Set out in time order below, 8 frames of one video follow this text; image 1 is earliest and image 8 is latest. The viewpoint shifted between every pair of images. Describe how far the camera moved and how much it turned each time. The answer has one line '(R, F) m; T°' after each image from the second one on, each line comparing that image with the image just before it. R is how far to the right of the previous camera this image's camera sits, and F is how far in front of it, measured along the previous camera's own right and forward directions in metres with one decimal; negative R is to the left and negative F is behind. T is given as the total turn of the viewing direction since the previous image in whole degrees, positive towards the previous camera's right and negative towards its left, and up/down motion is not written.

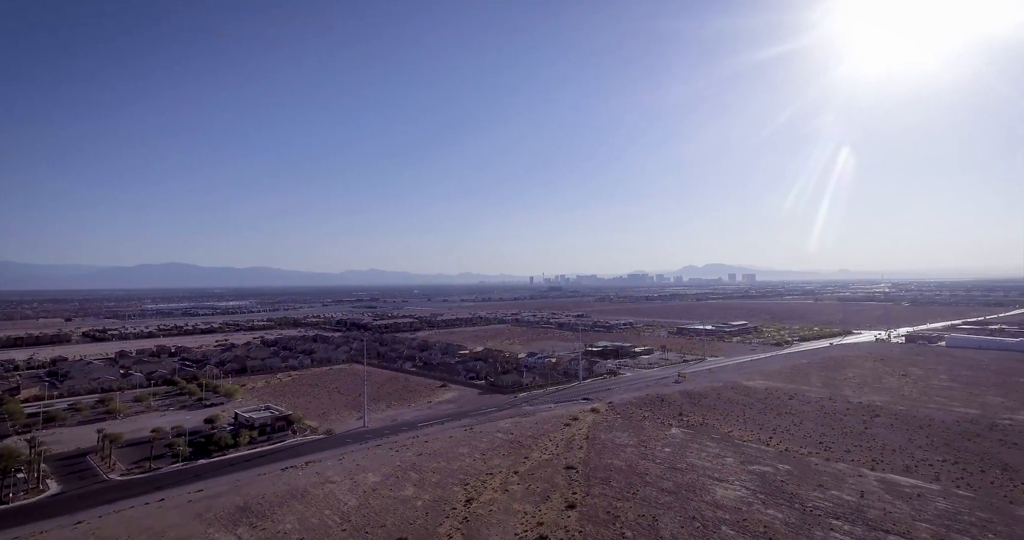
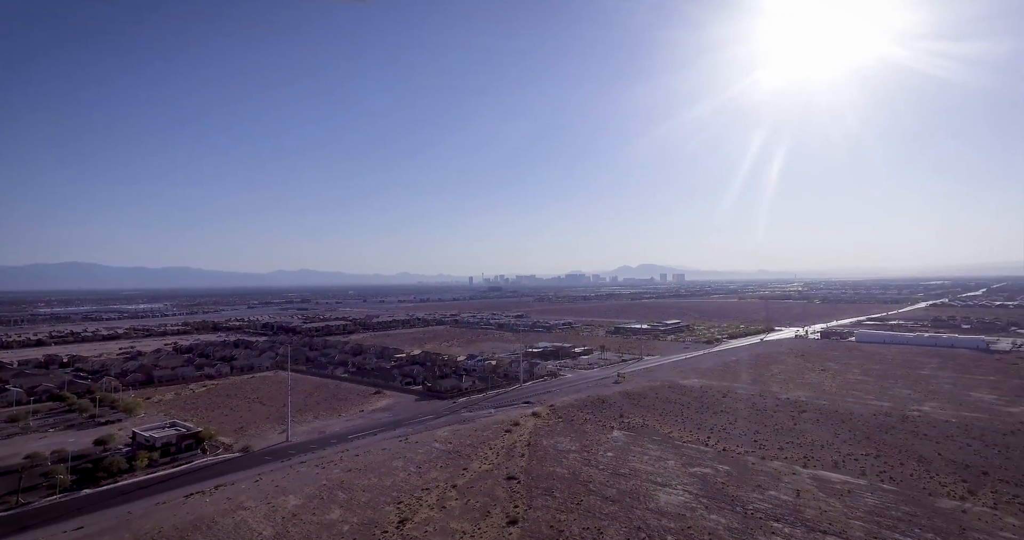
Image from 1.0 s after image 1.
(0.0, +0.5) m; +6°
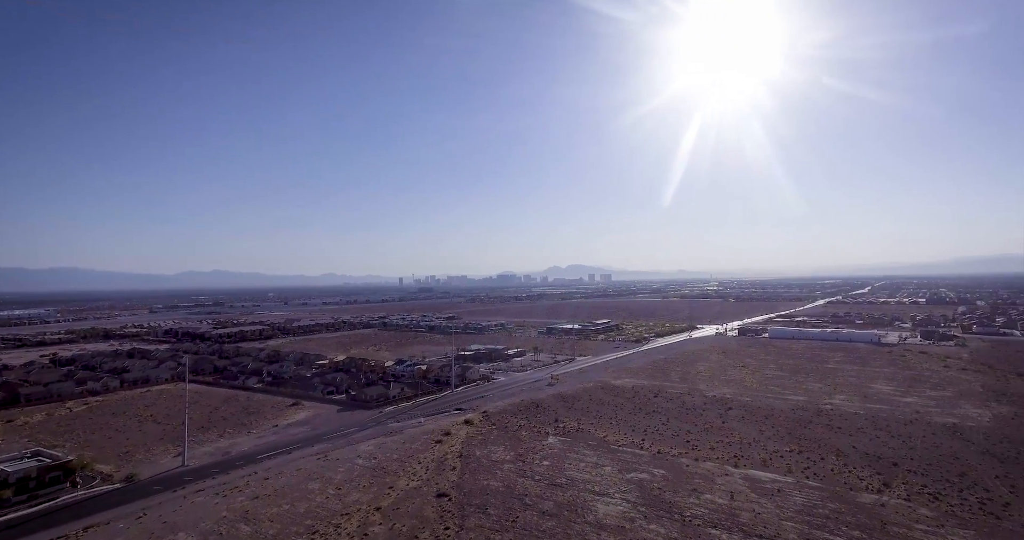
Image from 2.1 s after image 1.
(0.0, +0.5) m; +7°
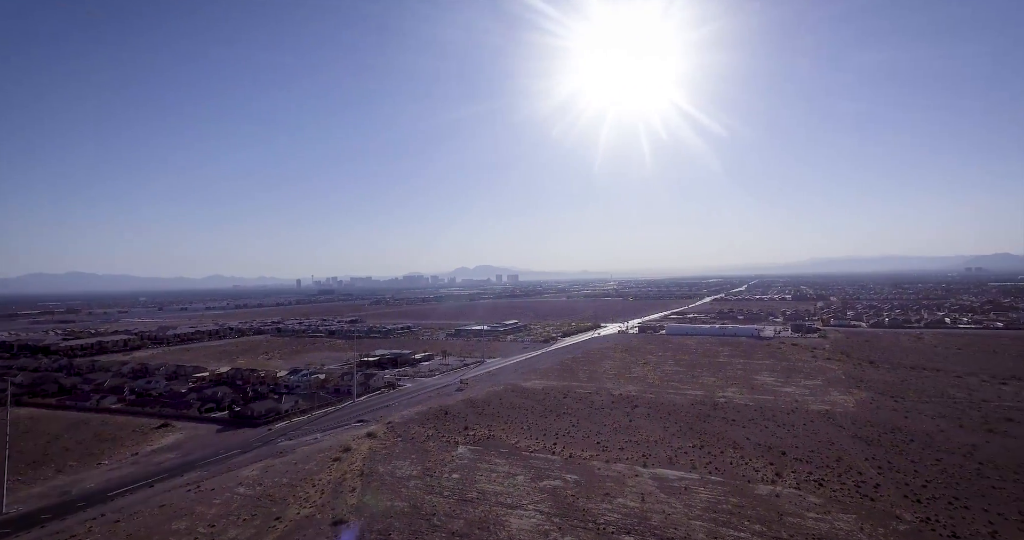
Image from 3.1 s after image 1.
(0.0, +0.6) m; +10°
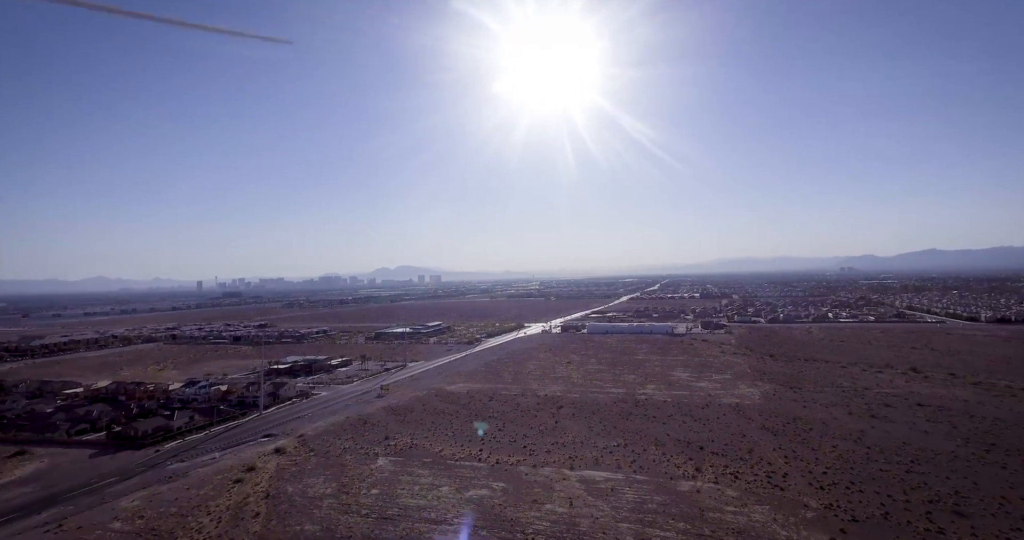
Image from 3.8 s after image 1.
(0.0, +0.5) m; +8°
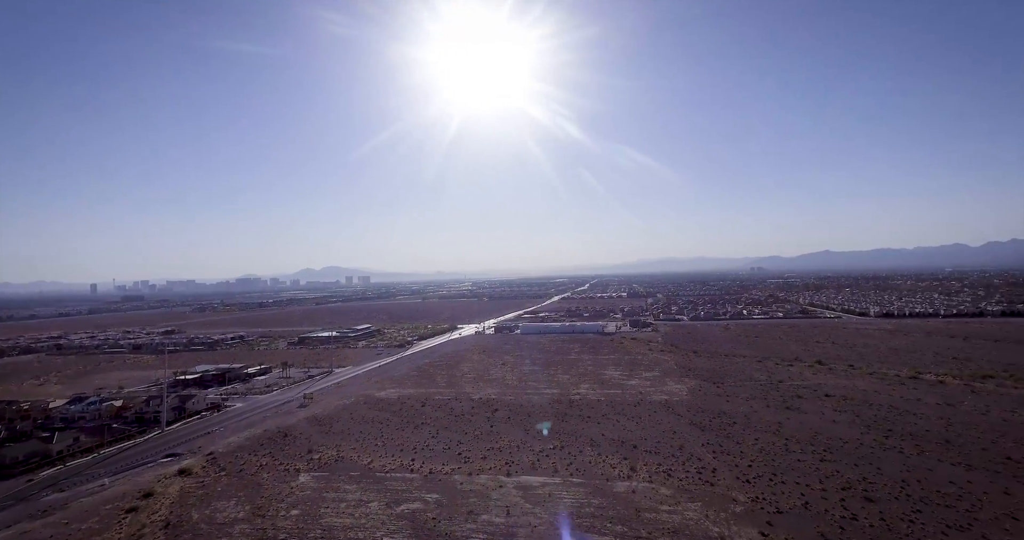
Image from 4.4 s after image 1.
(0.0, +0.5) m; +7°
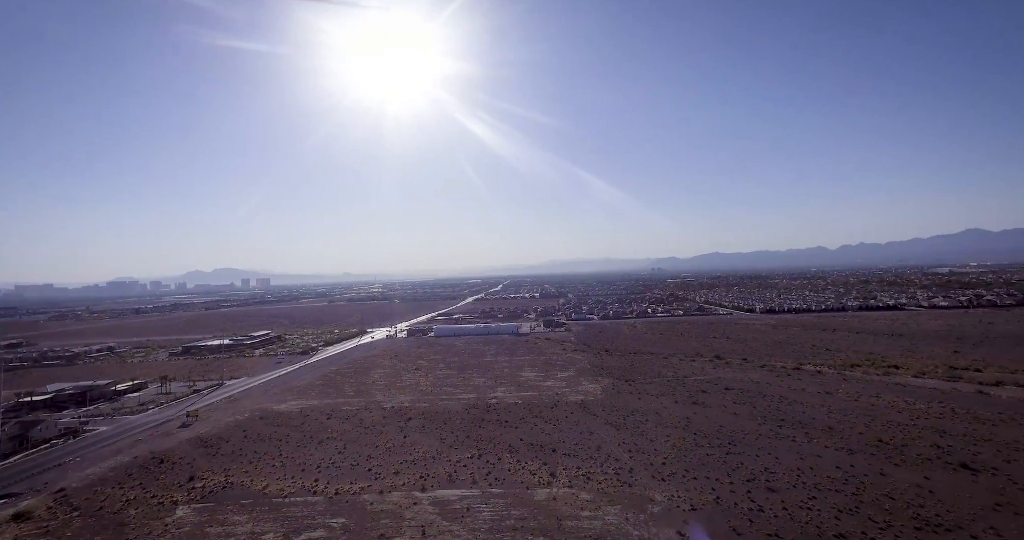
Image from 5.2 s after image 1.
(0.0, +0.7) m; +9°
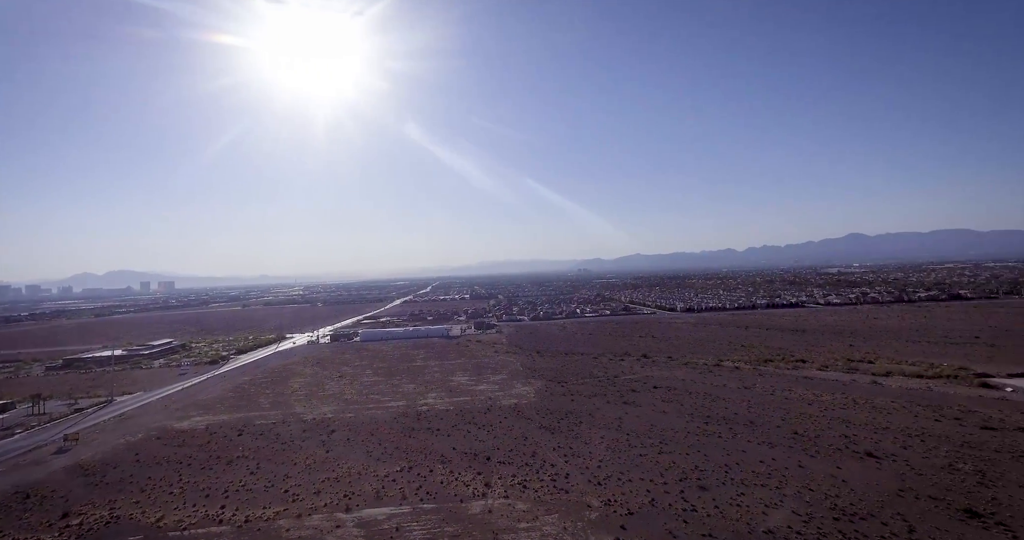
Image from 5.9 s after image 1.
(-0.1, +0.7) m; +7°
